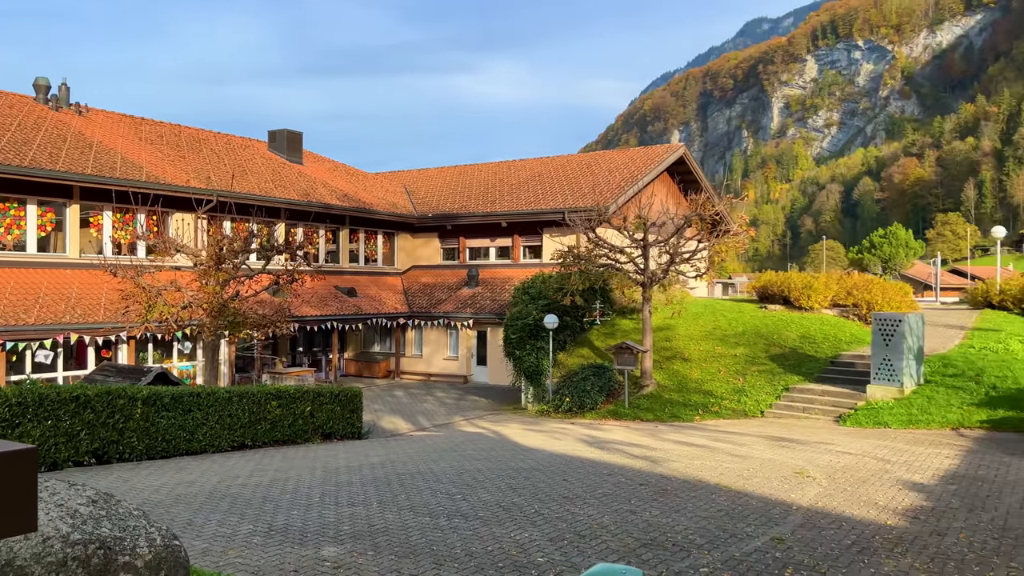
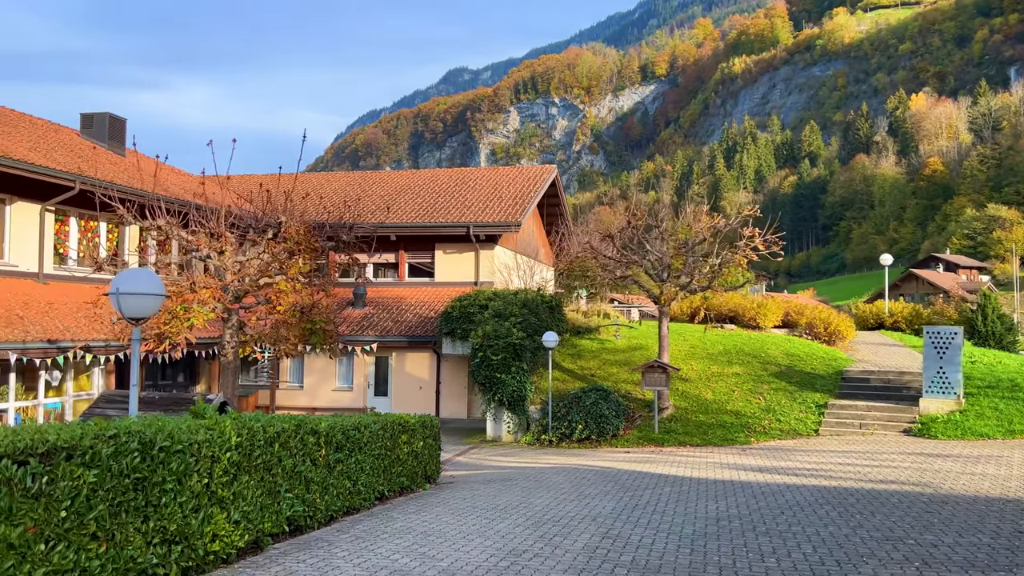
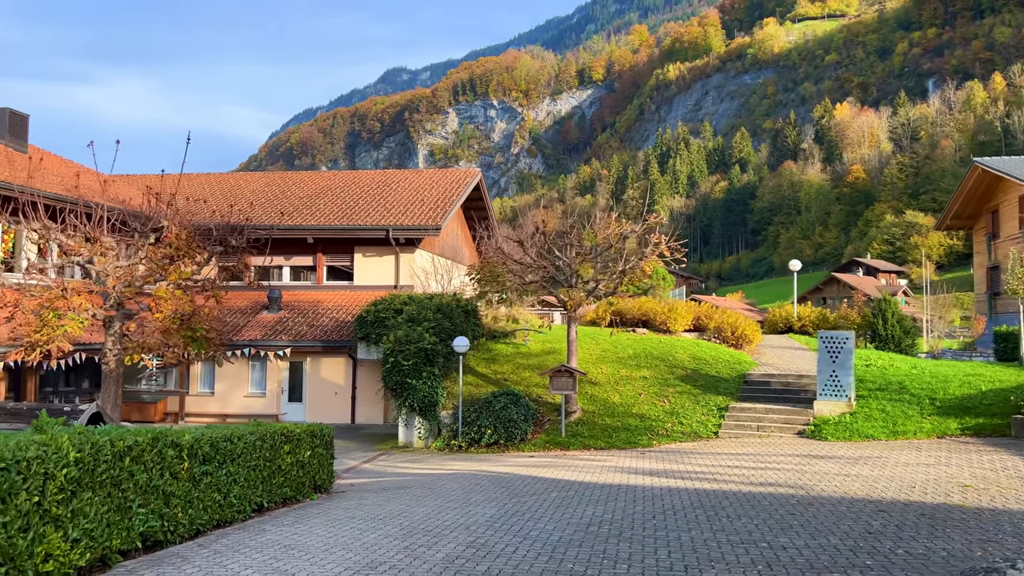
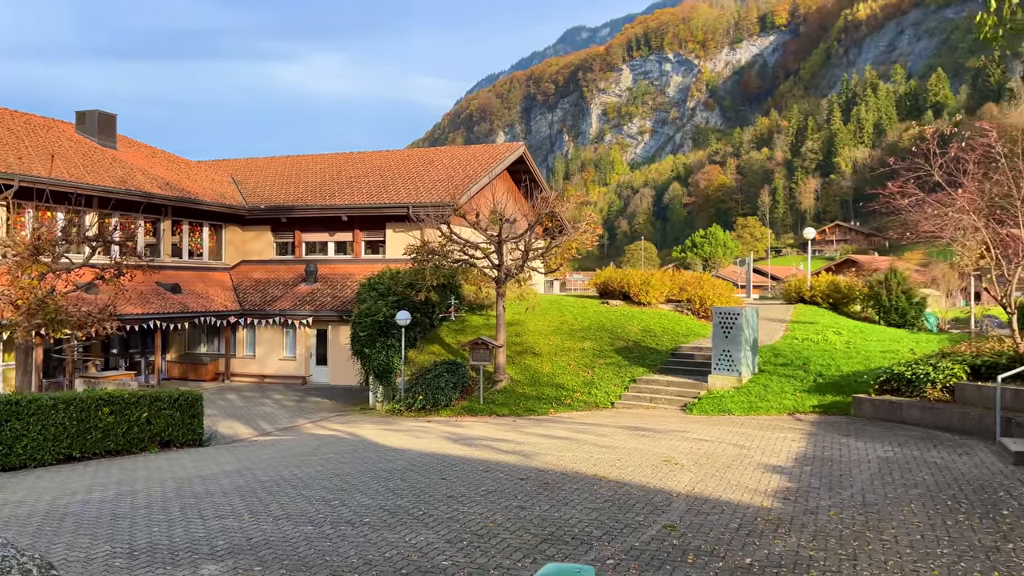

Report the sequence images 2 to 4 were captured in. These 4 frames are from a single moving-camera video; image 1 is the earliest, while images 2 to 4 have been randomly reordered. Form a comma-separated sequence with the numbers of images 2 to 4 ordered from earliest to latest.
4, 3, 2
